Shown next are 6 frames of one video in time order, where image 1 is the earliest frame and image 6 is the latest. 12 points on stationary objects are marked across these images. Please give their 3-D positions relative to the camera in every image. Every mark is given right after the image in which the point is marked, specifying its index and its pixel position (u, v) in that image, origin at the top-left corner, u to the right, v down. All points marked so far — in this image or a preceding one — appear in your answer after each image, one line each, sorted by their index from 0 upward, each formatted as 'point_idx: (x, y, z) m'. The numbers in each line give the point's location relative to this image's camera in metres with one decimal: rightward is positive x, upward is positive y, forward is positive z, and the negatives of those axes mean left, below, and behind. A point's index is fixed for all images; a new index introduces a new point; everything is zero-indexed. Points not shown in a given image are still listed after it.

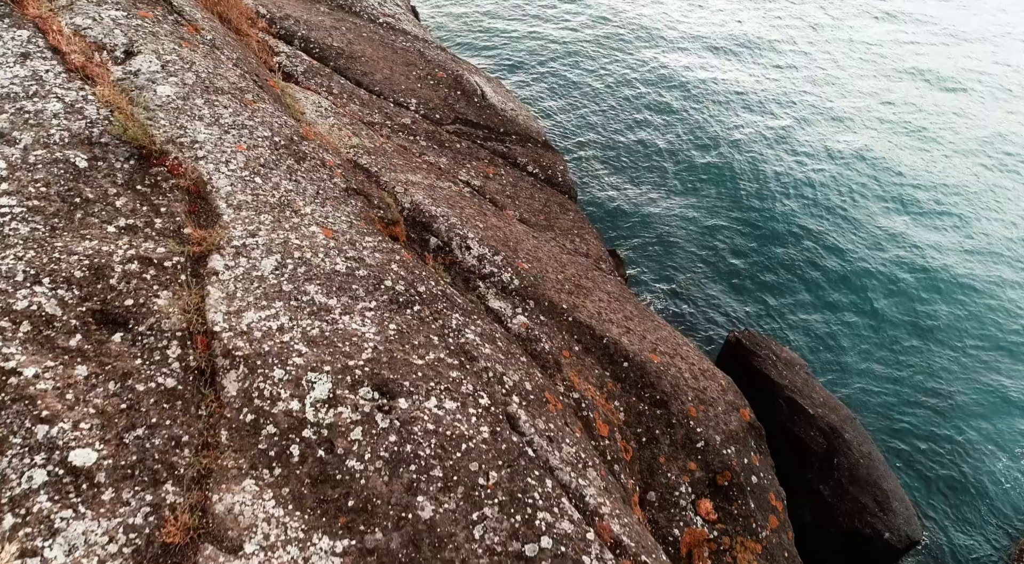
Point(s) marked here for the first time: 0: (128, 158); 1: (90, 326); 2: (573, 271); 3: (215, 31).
0: (-7.5, +2.4, +12.9) m
1: (-6.4, -0.7, +10.0) m
2: (+1.6, +0.3, +17.8) m
3: (-8.6, +7.3, +19.1) m
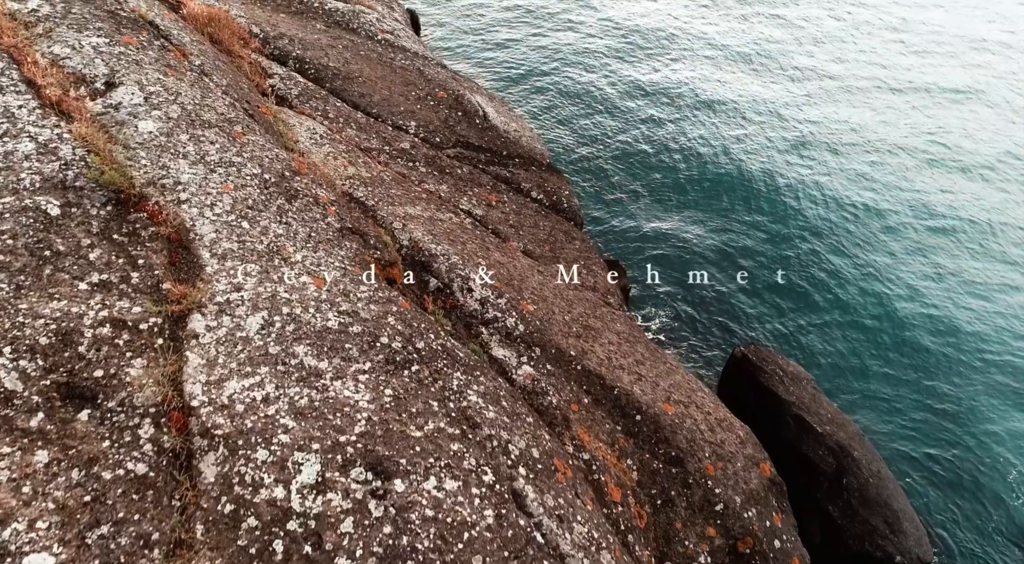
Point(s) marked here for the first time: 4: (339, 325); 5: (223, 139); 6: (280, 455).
0: (-7.4, +1.4, +12.0) m
1: (-6.3, -1.7, +9.0) m
2: (+1.8, -0.7, +16.9) m
3: (-8.5, +6.2, +18.2) m
4: (-3.0, -0.7, +11.5) m
5: (-6.4, +3.2, +14.7) m
6: (-3.3, -2.4, +9.3) m
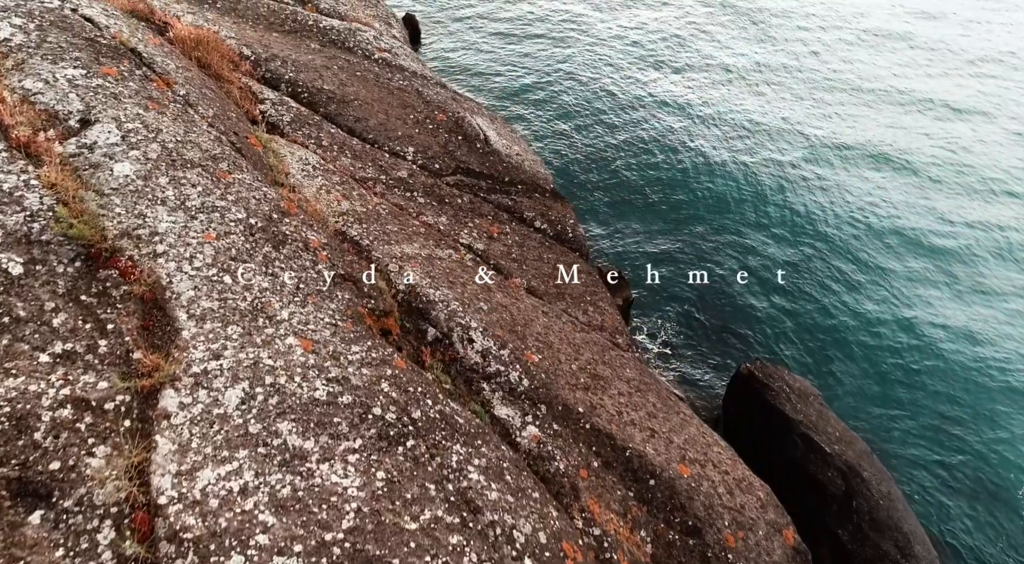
0: (-7.4, +0.4, +11.0) m
1: (-6.2, -2.7, +8.1) m
2: (+1.8, -1.8, +15.9) m
3: (-8.4, +5.2, +17.2) m
4: (-2.9, -1.8, +10.5) m
5: (-6.4, +2.1, +13.7) m
6: (-3.2, -3.5, +8.3) m
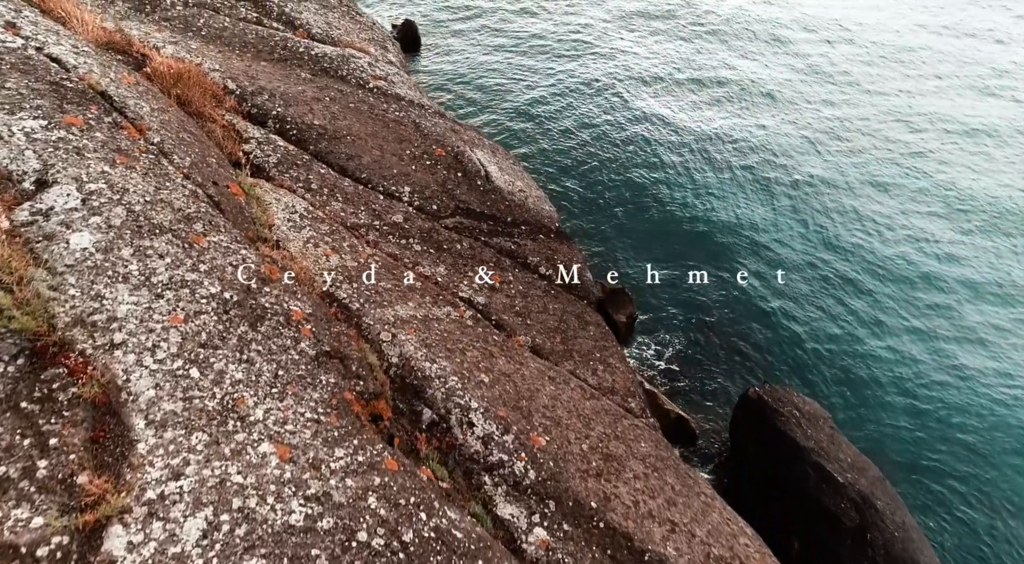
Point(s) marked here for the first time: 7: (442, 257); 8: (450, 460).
0: (-7.3, -1.1, +9.6) m
1: (-6.1, -4.2, +6.6) m
2: (+1.9, -3.3, +14.4) m
3: (-8.3, +3.7, +15.9) m
4: (-2.9, -3.3, +9.1) m
5: (-6.3, +0.6, +12.3) m
6: (-3.1, -4.9, +6.9) m
7: (-2.0, +0.7, +18.4) m
8: (-1.1, -3.3, +12.2) m
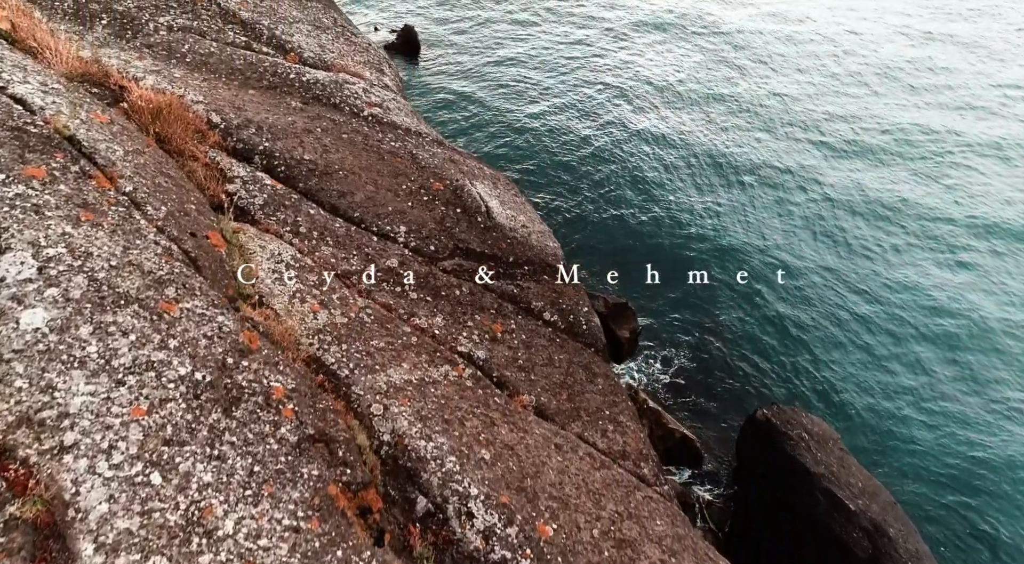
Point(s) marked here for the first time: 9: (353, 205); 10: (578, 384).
0: (-7.2, -2.4, +8.4) m
1: (-6.0, -5.4, +5.4) m
2: (+2.0, -4.6, +13.2) m
3: (-8.2, +2.4, +14.6) m
4: (-2.8, -4.5, +7.8) m
5: (-6.2, -0.7, +11.1) m
6: (-3.0, -6.2, +5.6) m
7: (-1.9, -0.6, +17.2) m
8: (-1.1, -4.6, +10.9) m
9: (-4.6, +2.2, +19.0) m
10: (+1.7, -2.6, +17.0) m
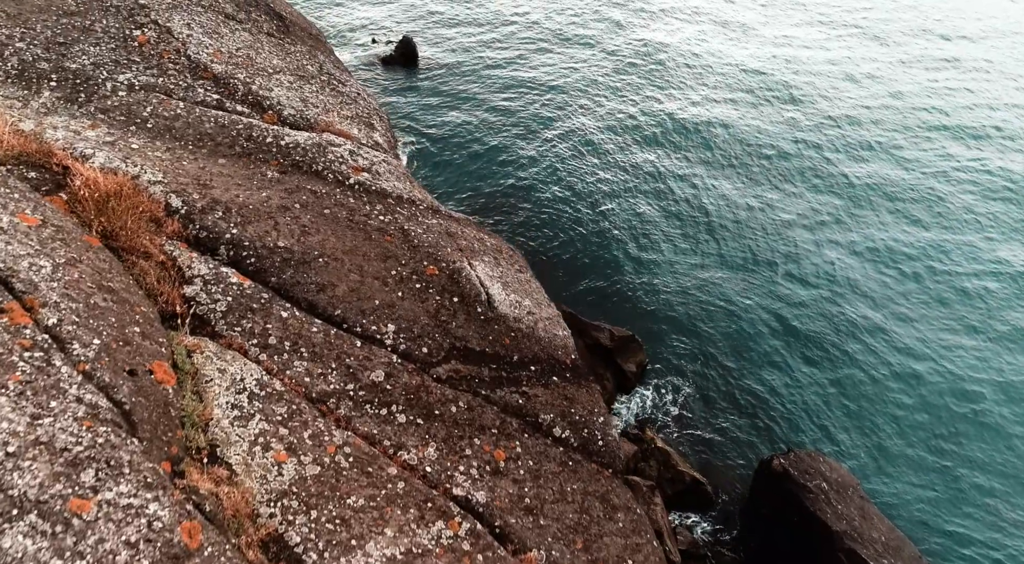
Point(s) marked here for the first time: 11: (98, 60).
0: (-7.1, -5.0, +5.8) m
1: (-6.0, -8.1, +2.8) m
2: (+2.1, -7.2, +10.6) m
3: (-8.1, -0.3, +12.1) m
4: (-2.7, -7.2, +5.3) m
5: (-6.1, -3.3, +8.6) m
6: (-2.9, -8.8, +3.0) m
7: (-1.8, -3.3, +14.7) m
8: (-0.9, -7.2, +8.3) m
9: (-4.4, -0.5, +16.5) m
10: (+1.8, -5.3, +14.5) m
11: (-12.5, +6.7, +19.9) m
